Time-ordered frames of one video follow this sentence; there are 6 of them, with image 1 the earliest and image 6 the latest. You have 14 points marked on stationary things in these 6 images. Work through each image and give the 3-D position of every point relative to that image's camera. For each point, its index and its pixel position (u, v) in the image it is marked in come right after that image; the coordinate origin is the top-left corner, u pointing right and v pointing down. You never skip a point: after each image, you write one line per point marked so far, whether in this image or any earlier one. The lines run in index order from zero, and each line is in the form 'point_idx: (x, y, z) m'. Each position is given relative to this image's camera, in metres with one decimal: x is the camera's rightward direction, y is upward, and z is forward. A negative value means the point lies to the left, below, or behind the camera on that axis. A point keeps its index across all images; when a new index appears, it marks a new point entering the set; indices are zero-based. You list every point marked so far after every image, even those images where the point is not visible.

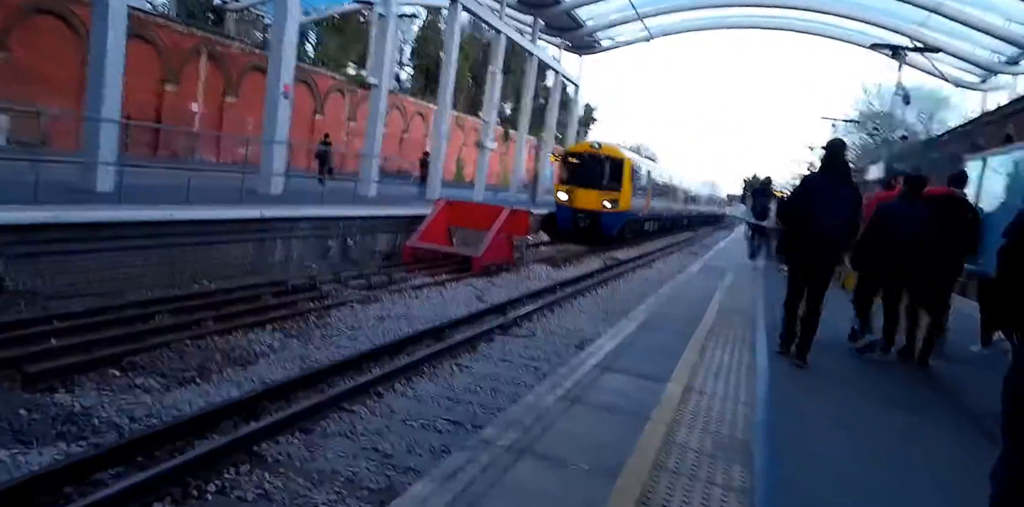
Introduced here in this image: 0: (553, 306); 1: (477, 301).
0: (+0.5, -0.7, +9.7) m
1: (-0.5, -0.6, +9.6) m
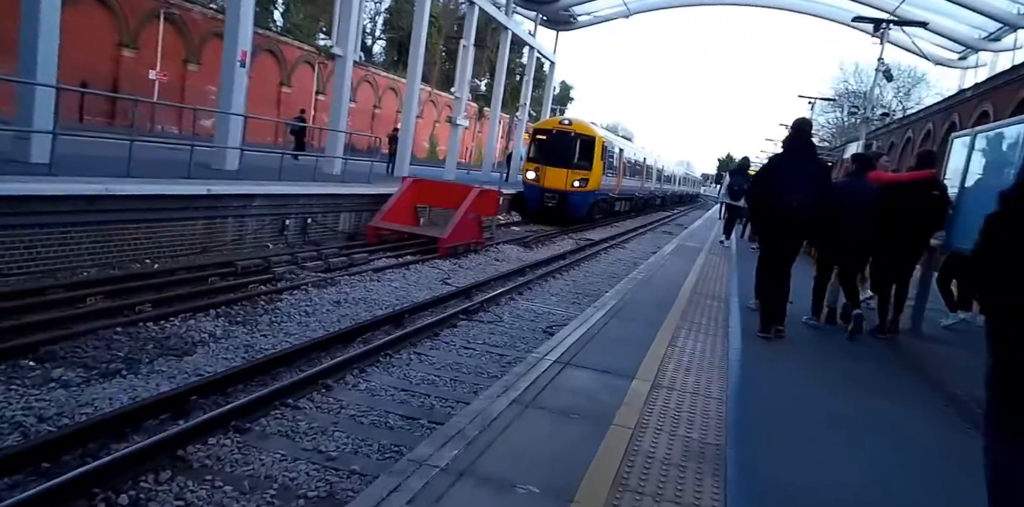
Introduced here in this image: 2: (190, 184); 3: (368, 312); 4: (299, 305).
0: (+0.1, -0.5, +9.3) m
1: (-0.9, -0.4, +9.2) m
2: (-4.1, +0.9, +8.8) m
3: (-1.5, -0.6, +7.3) m
4: (-2.1, -0.5, +7.0) m
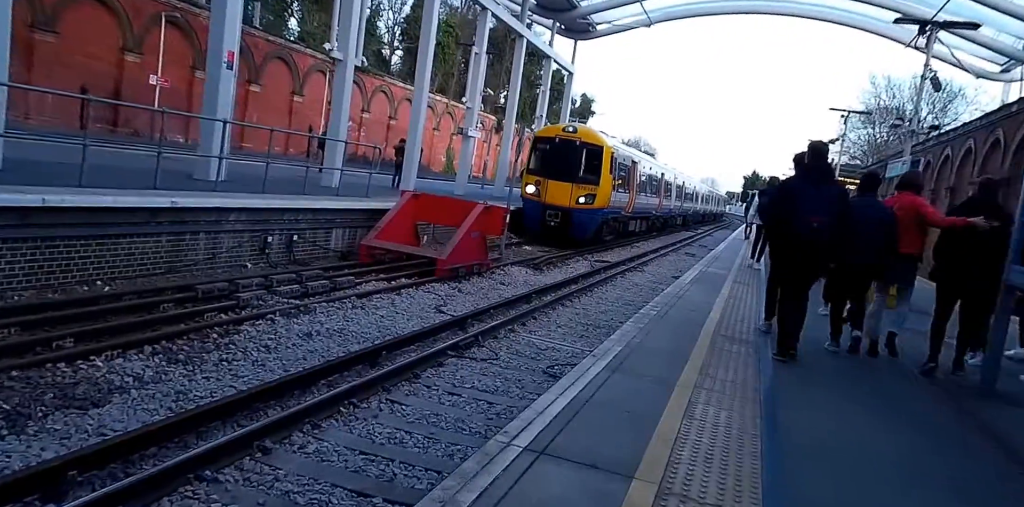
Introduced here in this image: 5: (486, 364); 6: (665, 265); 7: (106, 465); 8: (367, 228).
0: (+0.1, -0.8, +8.3) m
1: (-0.9, -0.7, +8.2) m
2: (-4.1, +0.7, +7.9) m
3: (-1.5, -0.8, +6.3) m
4: (-2.1, -0.7, +6.0) m
5: (-0.2, -1.0, +6.6) m
6: (+3.3, -0.3, +15.7) m
7: (-2.0, -1.0, +3.6) m
8: (-2.4, +0.4, +11.7) m
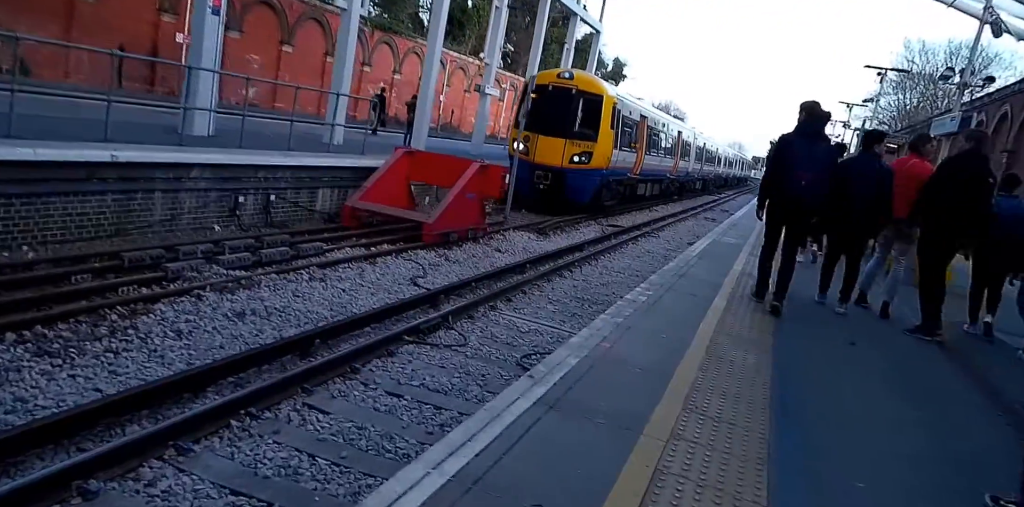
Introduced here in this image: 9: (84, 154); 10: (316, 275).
0: (0.0, -0.4, +7.2) m
1: (-1.0, -0.3, +7.1) m
2: (-4.2, +1.0, +6.9) m
3: (-1.7, -0.6, +5.3) m
4: (-2.4, -0.5, +5.0) m
5: (-0.5, -0.7, +5.5) m
6: (+3.6, +0.5, +14.4) m
7: (-2.4, -0.9, +2.6) m
8: (-2.3, +1.0, +10.7) m
9: (-4.1, +0.9, +6.8) m
10: (-1.8, -0.2, +6.7) m
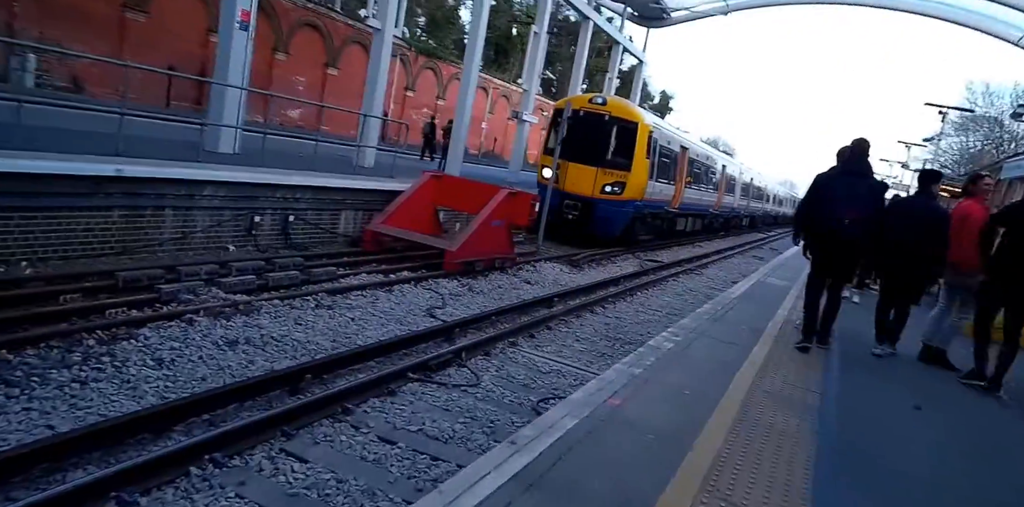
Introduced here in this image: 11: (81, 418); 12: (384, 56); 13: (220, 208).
0: (+0.2, -0.7, +6.6) m
1: (-0.8, -0.6, +6.6) m
2: (-3.9, +0.9, +6.7) m
3: (-1.6, -0.7, +4.8) m
4: (-2.3, -0.6, +4.6) m
5: (-0.4, -1.0, +5.0) m
6: (+4.2, -0.2, +13.6) m
7: (-2.5, -1.0, +2.2) m
8: (-1.9, +0.6, +10.3) m
9: (-3.8, +0.8, +6.6) m
10: (-1.6, -0.4, +6.3) m
11: (-2.2, -0.8, +3.6) m
12: (-2.5, +3.8, +14.0) m
13: (-3.2, +0.5, +8.0) m
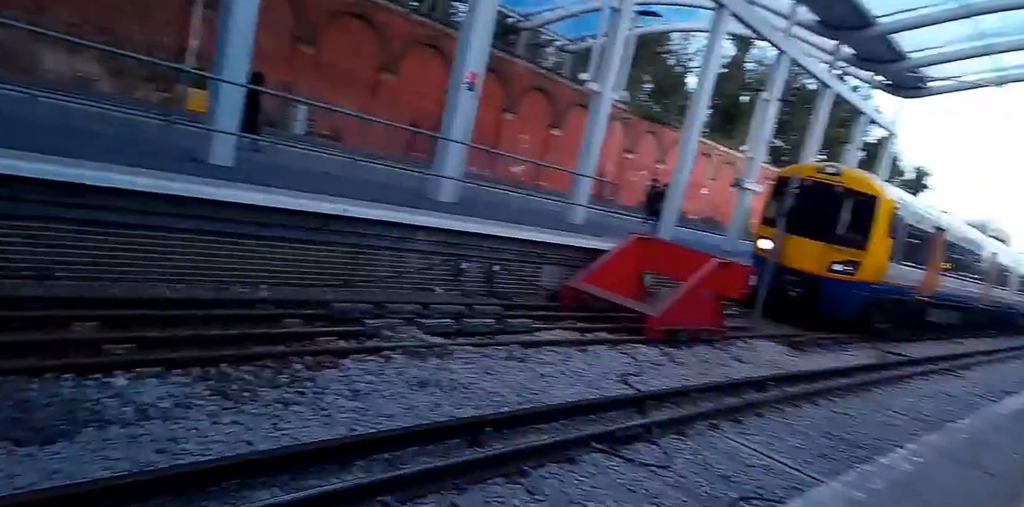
0: (+1.9, -1.3, +6.0) m
1: (+0.9, -1.1, +6.3) m
2: (-1.9, +0.6, +7.3) m
3: (-0.4, -1.0, +4.8) m
4: (-1.1, -0.8, +4.8) m
5: (+0.8, -1.4, +4.6) m
6: (+7.6, -1.9, +11.6) m
7: (-1.9, -1.0, +2.5) m
8: (+1.0, -0.2, +10.2) m
9: (-1.9, +0.5, +7.2) m
10: (0.0, -0.9, +6.2) m
11: (-1.2, -1.0, +3.8) m
12: (+1.8, +2.6, +14.1) m
13: (-0.9, 0.0, +8.4) m
